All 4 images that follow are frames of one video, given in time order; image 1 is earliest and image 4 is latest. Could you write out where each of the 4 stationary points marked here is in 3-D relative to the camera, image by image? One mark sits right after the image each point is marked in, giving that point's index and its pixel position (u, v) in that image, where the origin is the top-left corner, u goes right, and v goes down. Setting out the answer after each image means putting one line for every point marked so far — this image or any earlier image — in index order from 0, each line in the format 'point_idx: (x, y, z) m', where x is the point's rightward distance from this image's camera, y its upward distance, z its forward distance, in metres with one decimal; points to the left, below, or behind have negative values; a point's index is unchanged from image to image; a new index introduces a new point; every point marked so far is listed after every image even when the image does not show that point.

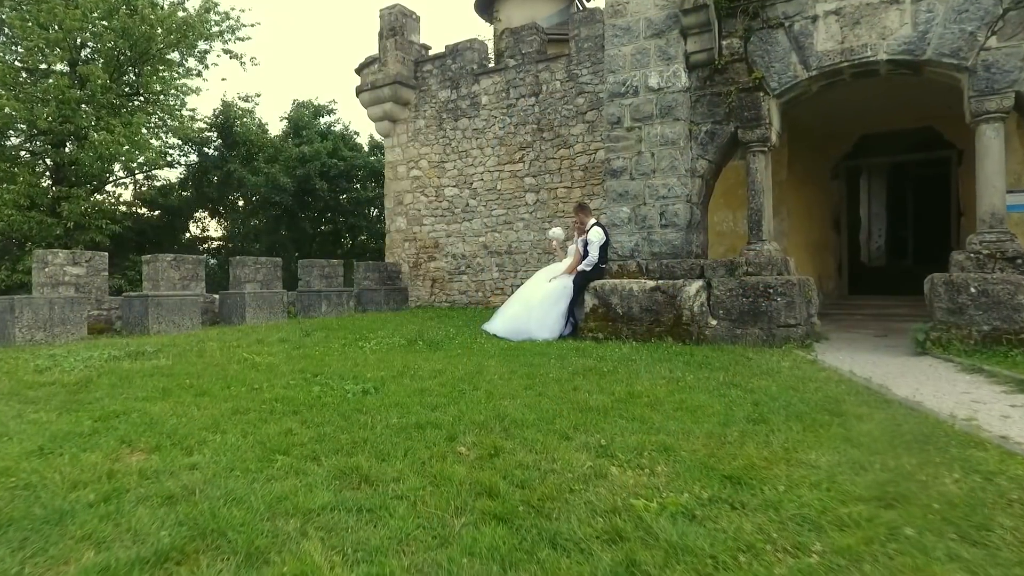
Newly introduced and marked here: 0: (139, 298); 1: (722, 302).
0: (-6.1, -0.2, +7.6) m
1: (+2.6, -0.2, +5.8) m
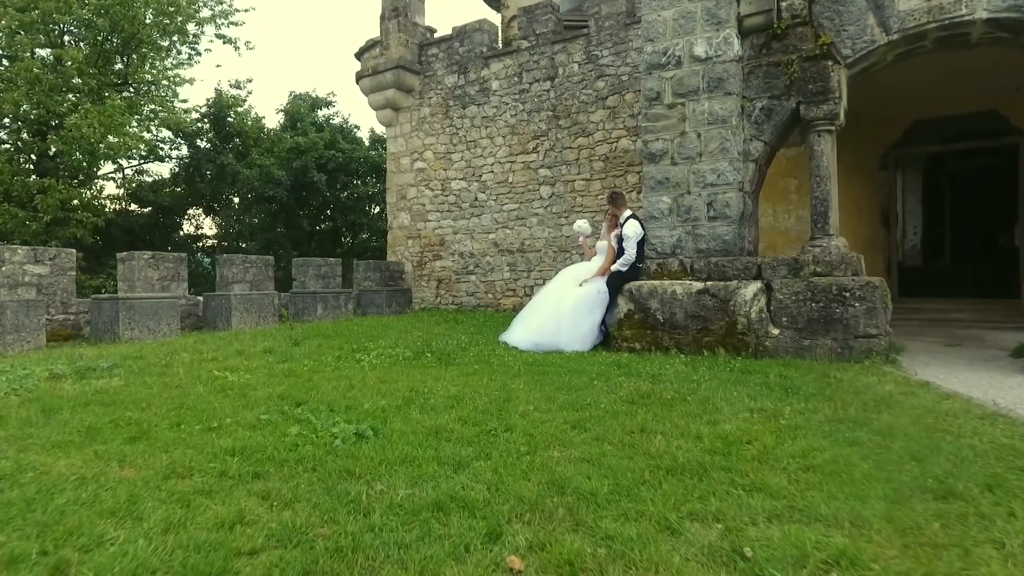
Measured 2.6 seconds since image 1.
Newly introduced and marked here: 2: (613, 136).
0: (-5.9, -0.2, +6.7) m
1: (+2.9, -0.2, +4.9) m
2: (+2.1, +3.1, +9.5) m
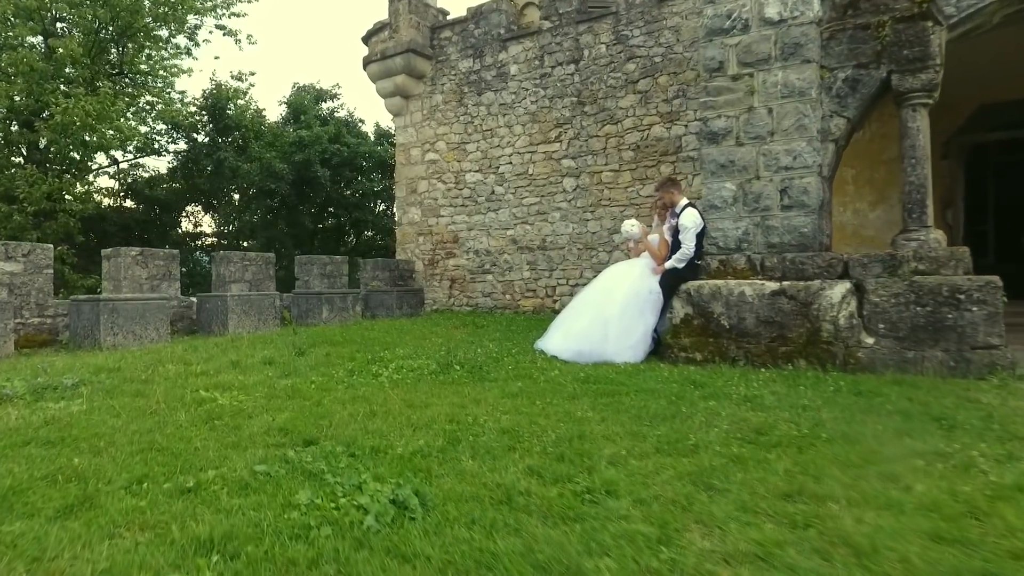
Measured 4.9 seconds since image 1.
0: (-5.4, -0.2, +6.0) m
1: (+3.3, -0.2, +4.1) m
2: (+2.5, +3.1, +8.7) m
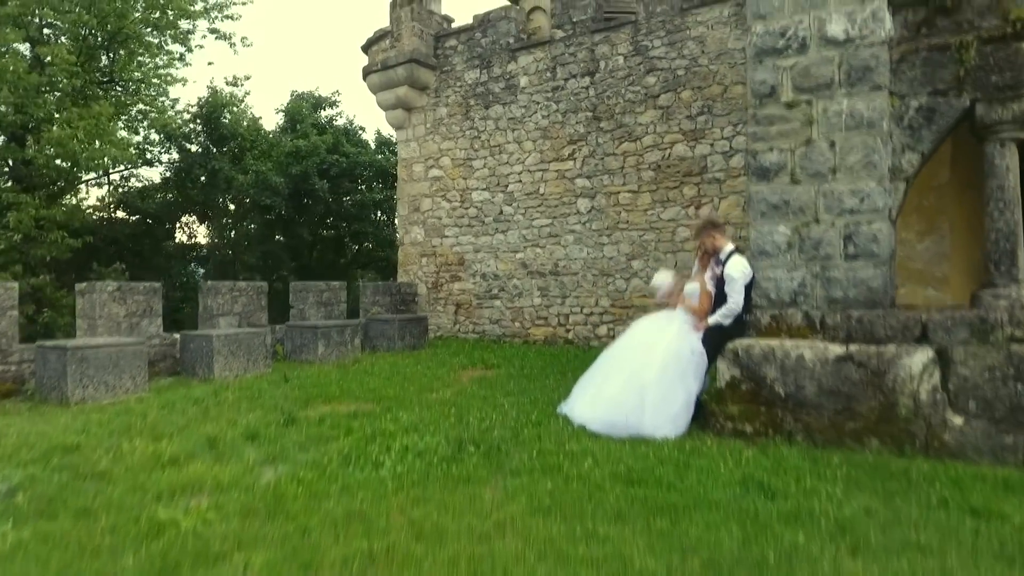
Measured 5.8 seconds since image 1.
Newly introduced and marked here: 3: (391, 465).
0: (-5.3, -0.7, +5.4) m
1: (+3.5, -0.8, +3.5) m
2: (+2.7, +2.6, +8.1) m
3: (-0.9, -1.3, +3.3) m
